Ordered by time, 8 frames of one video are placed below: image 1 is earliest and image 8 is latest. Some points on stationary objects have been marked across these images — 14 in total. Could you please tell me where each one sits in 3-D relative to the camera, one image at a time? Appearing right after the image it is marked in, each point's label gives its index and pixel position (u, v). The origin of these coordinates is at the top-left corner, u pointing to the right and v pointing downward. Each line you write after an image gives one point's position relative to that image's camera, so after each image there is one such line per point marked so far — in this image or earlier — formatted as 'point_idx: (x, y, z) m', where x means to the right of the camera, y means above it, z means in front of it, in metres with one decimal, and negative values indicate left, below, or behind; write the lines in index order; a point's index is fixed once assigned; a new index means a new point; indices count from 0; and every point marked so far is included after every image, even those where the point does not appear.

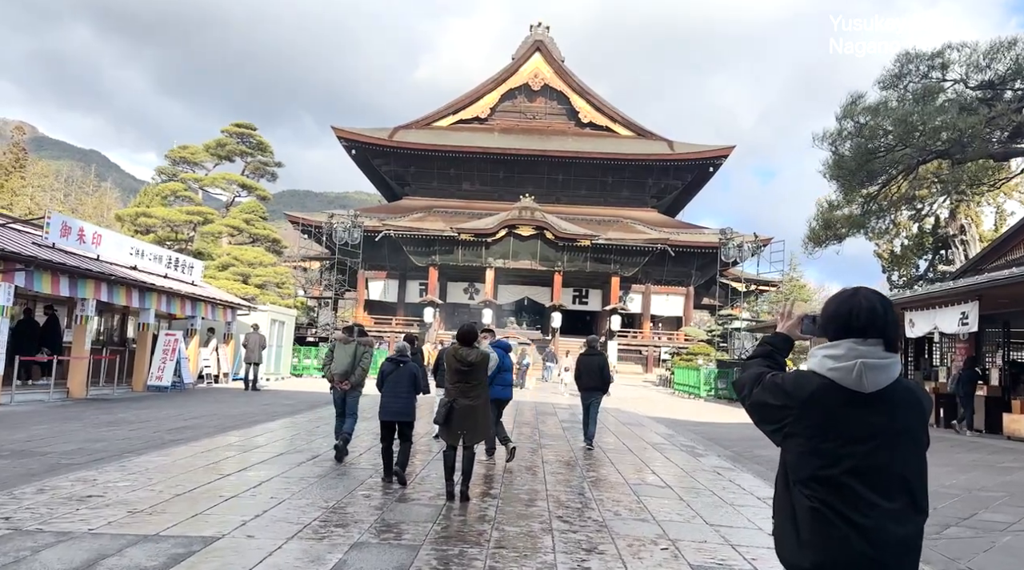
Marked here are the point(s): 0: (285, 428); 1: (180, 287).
0: (-3.3, -2.1, +11.4) m
1: (-7.7, -0.1, +18.0) m
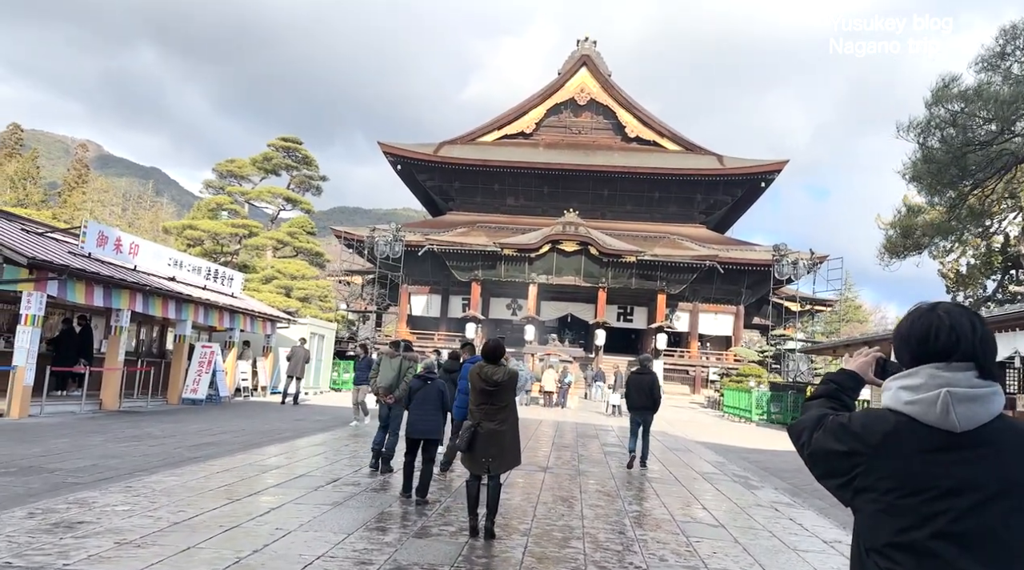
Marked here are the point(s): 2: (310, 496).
0: (-2.8, -2.3, +10.9) m
1: (-6.7, -0.3, +17.8) m
2: (-1.8, -1.9, +6.9) m
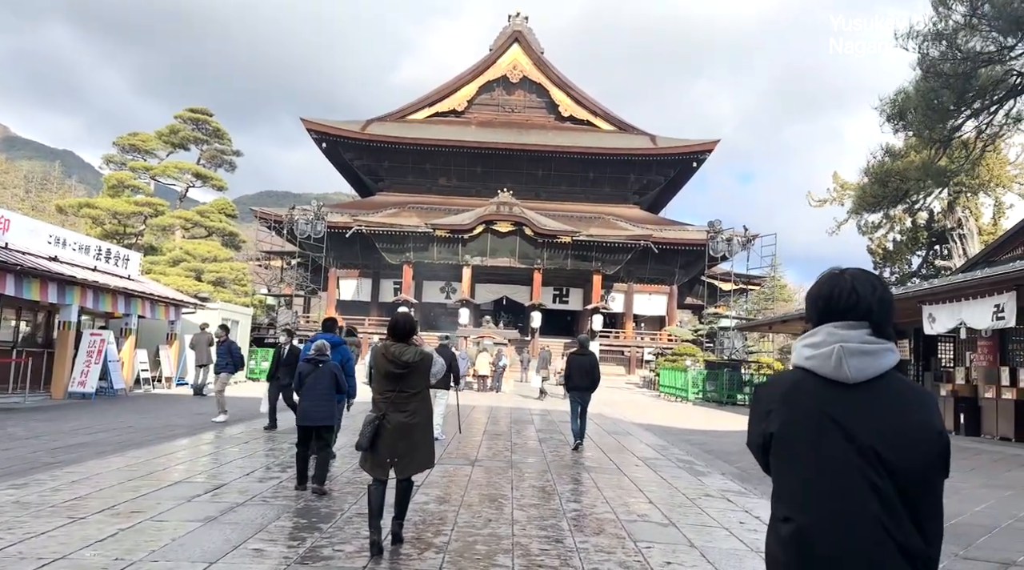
0: (-3.7, -1.9, +9.6) m
1: (-8.2, +0.1, +16.0) m
2: (-2.4, -1.6, +5.6) m
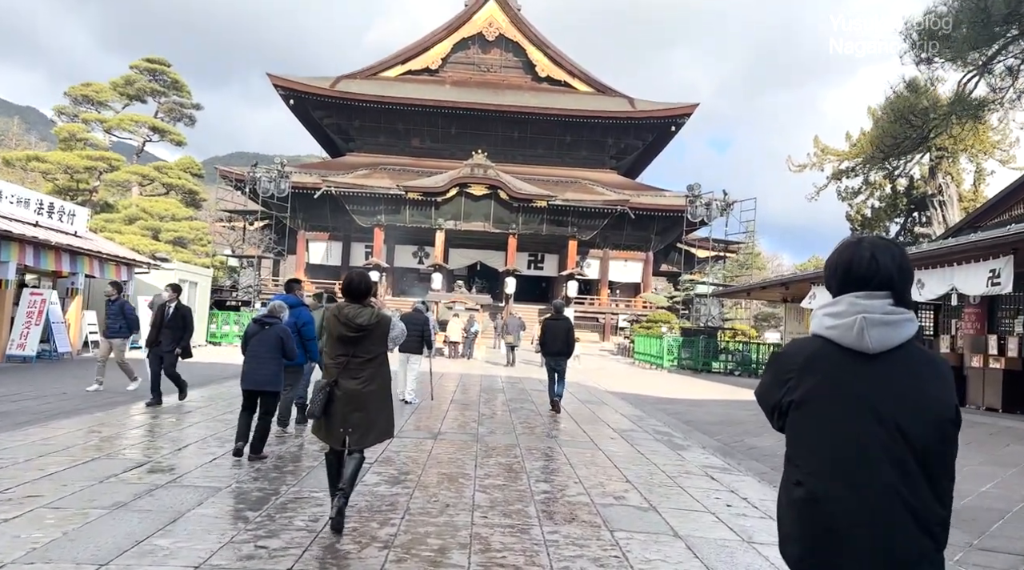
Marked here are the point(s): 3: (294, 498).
0: (-4.1, -1.4, +8.8) m
1: (-8.8, +0.9, +15.0) m
2: (-2.6, -1.3, +4.8) m
3: (-1.4, -1.4, +5.0) m
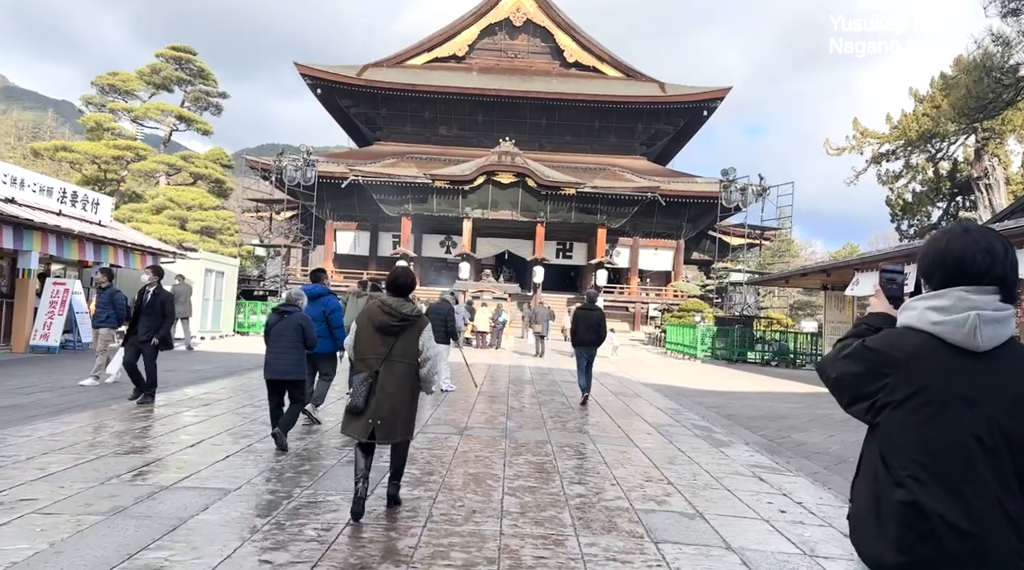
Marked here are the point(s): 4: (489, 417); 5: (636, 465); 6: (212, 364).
0: (-3.8, -1.3, +8.5) m
1: (-8.2, +1.1, +14.8) m
2: (-2.4, -1.2, +4.5) m
3: (-1.2, -1.3, +4.6) m
4: (-0.2, -1.4, +8.5) m
5: (+1.0, -1.5, +6.3) m
6: (-5.3, -1.4, +13.8) m
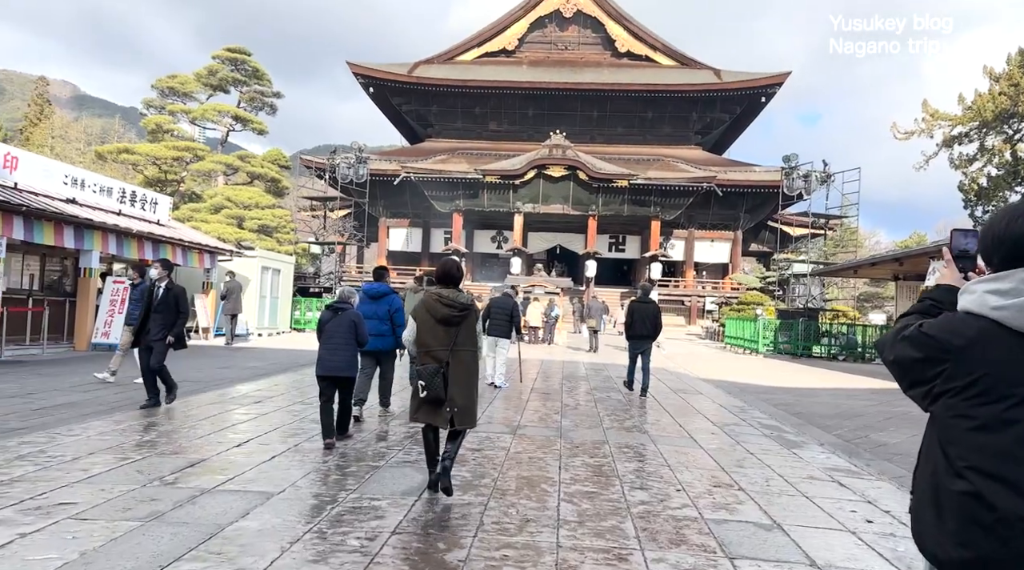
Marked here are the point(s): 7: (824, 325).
0: (-3.2, -1.3, +8.4) m
1: (-7.2, +1.1, +15.0) m
2: (-2.1, -1.2, +4.3) m
3: (-0.9, -1.2, +4.3) m
4: (+0.3, -1.4, +8.2) m
5: (+1.4, -1.4, +5.9) m
6: (-4.4, -1.3, +13.8) m
7: (+8.0, -1.0, +20.0) m
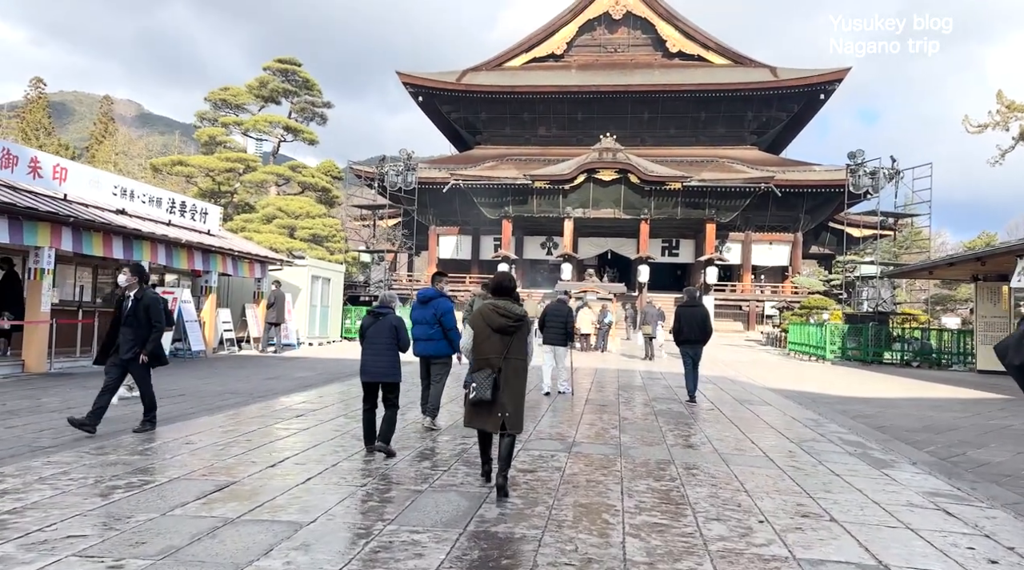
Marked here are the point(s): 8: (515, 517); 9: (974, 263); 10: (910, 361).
0: (-2.6, -1.4, +8.0) m
1: (-6.2, +0.9, +14.9) m
2: (-1.8, -1.2, +3.9) m
3: (-0.6, -1.3, +3.8) m
4: (+0.9, -1.4, +7.6) m
5: (+1.8, -1.4, +5.2) m
6: (-3.4, -1.5, +13.5) m
7: (+9.3, -1.1, +18.9) m
8: (0.0, -1.3, +4.3) m
9: (+9.3, +0.5, +15.7) m
10: (+9.6, -1.8, +18.8) m
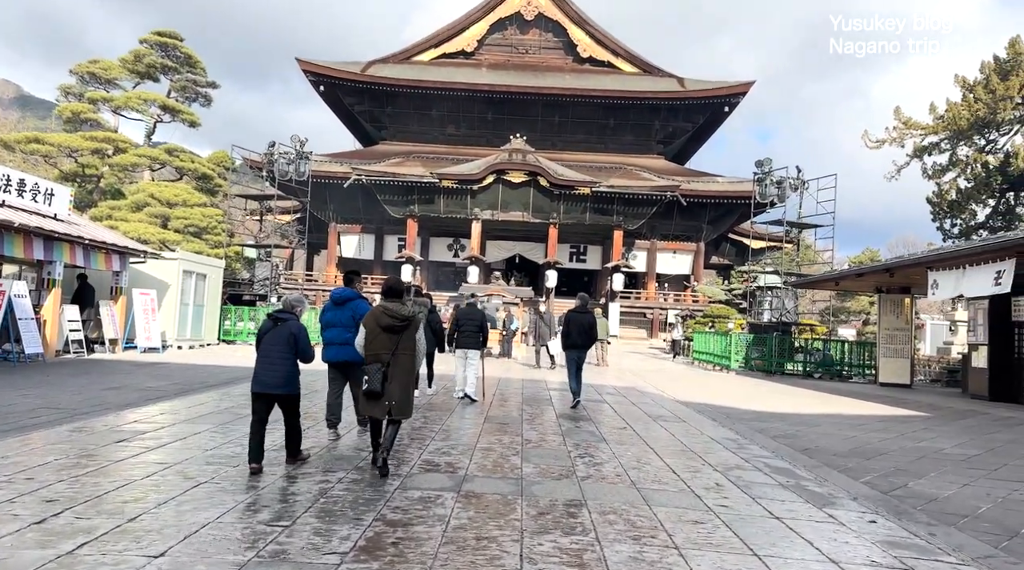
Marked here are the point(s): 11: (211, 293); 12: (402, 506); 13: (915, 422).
0: (-3.6, -1.3, +6.4) m
1: (-8.0, +1.1, +12.8) m
2: (-2.3, -1.1, +2.3) m
3: (-1.1, -1.2, +2.4) m
4: (-0.1, -1.4, +6.4) m
5: (+1.1, -1.4, +4.1) m
6: (-5.1, -1.4, +11.7) m
7: (+6.9, -1.3, +18.6) m
8: (-0.6, -1.3, +3.0) m
9: (+7.3, +0.2, +15.5) m
10: (+7.2, -2.1, +18.5) m
11: (-7.3, -0.2, +18.9) m
12: (-0.7, -1.3, +4.7) m
13: (+5.0, -1.7, +9.7) m
